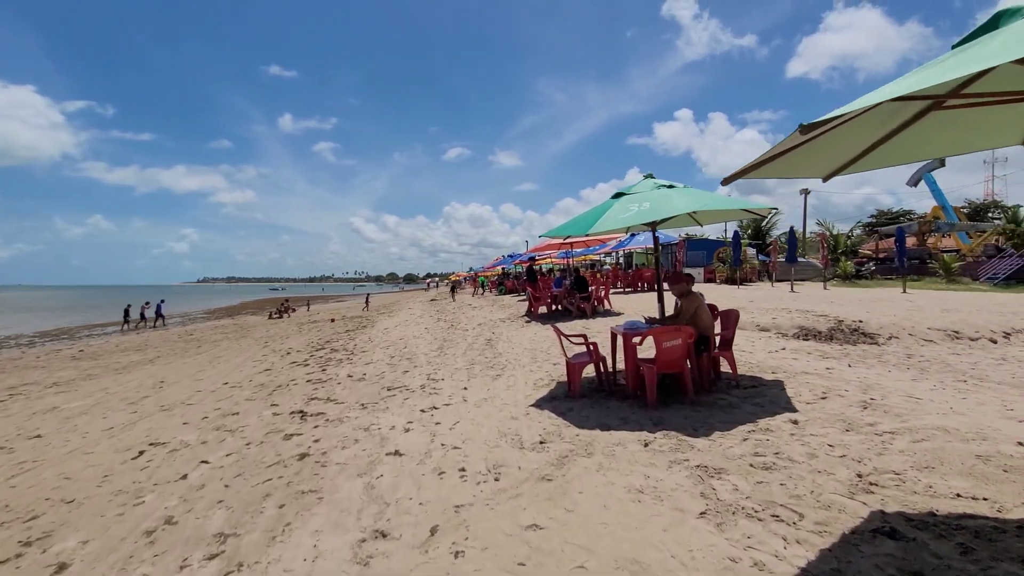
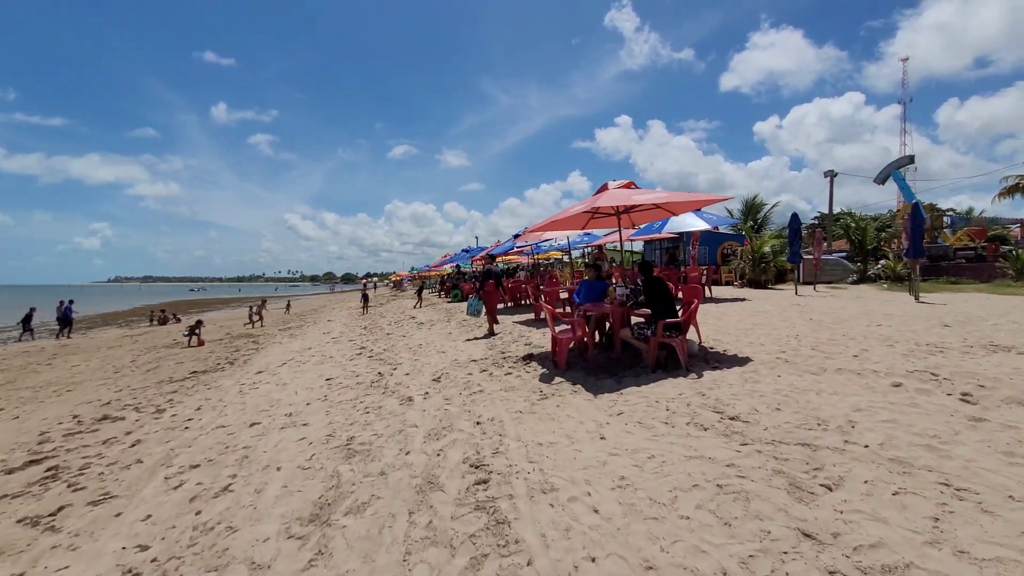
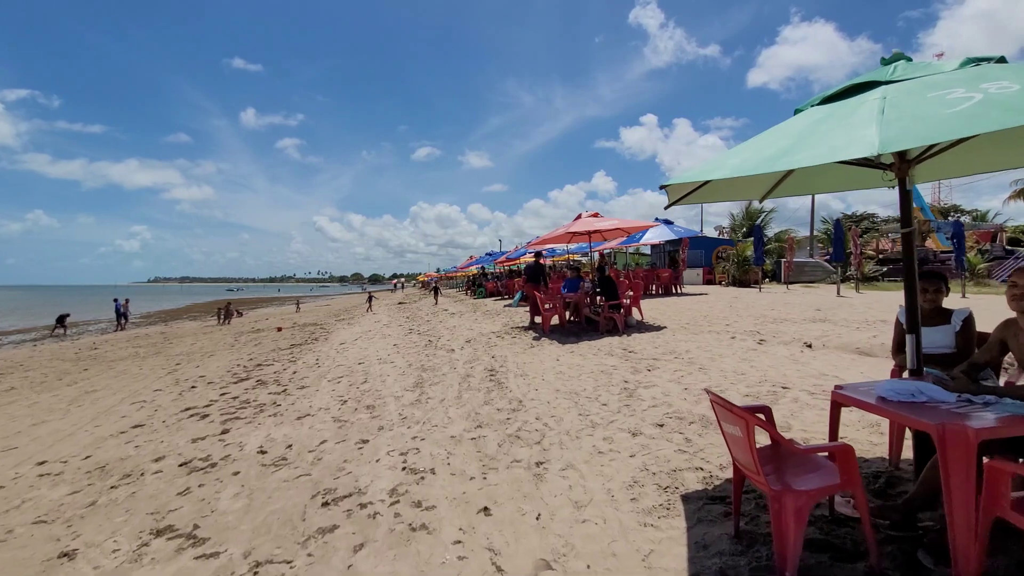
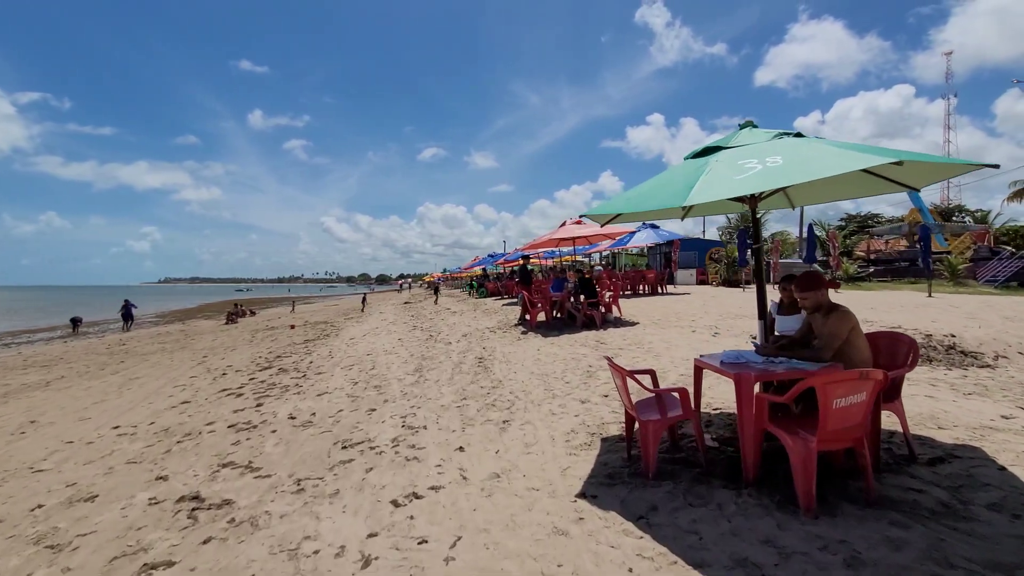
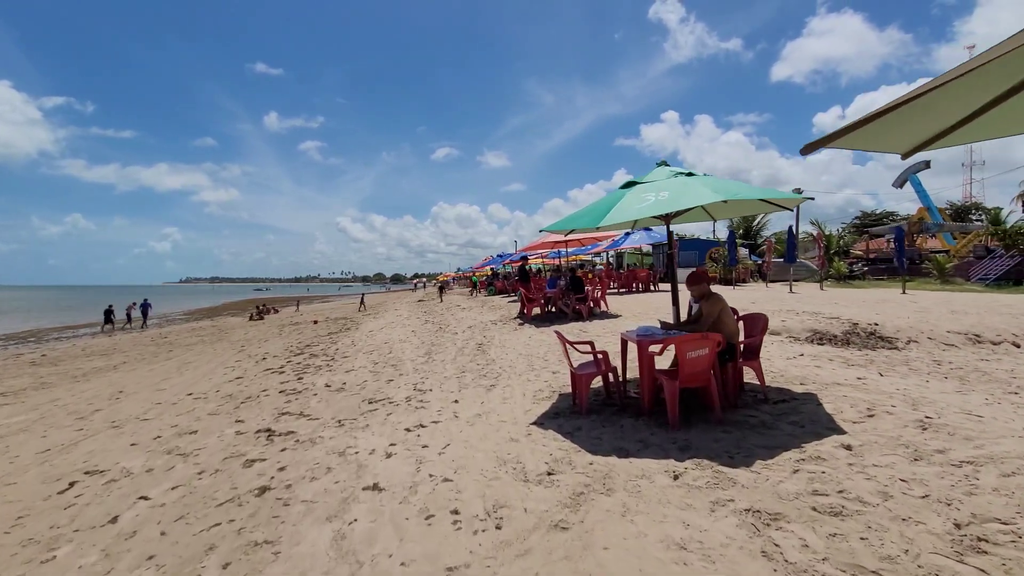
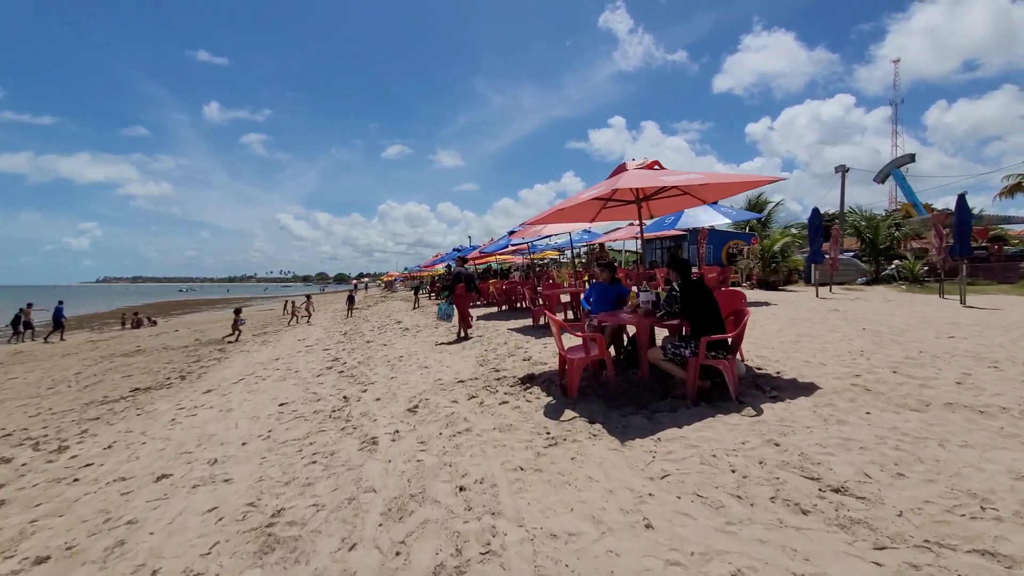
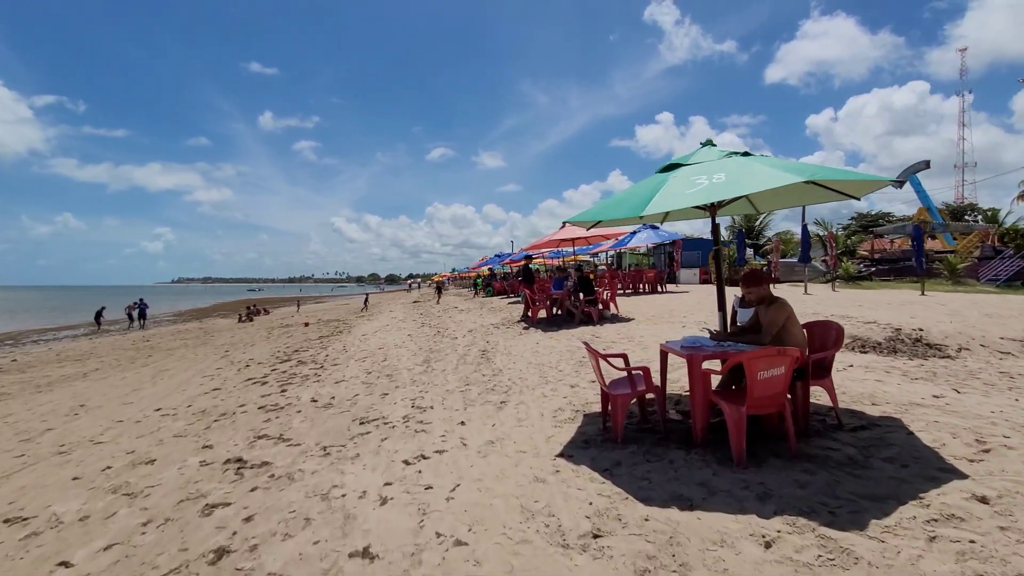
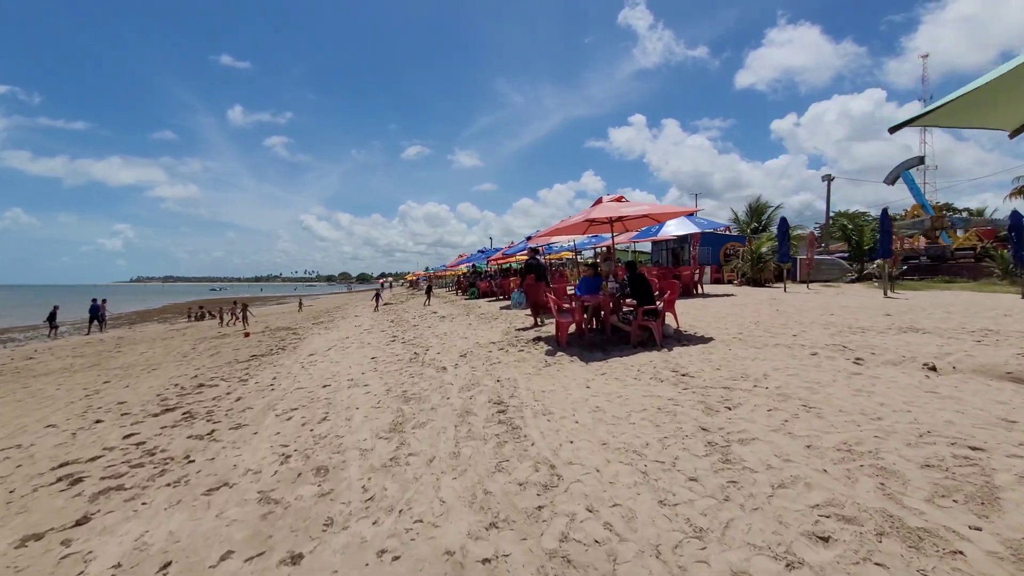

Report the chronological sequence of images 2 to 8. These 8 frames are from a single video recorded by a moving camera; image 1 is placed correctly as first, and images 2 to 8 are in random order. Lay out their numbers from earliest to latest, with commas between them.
5, 7, 4, 3, 8, 2, 6
